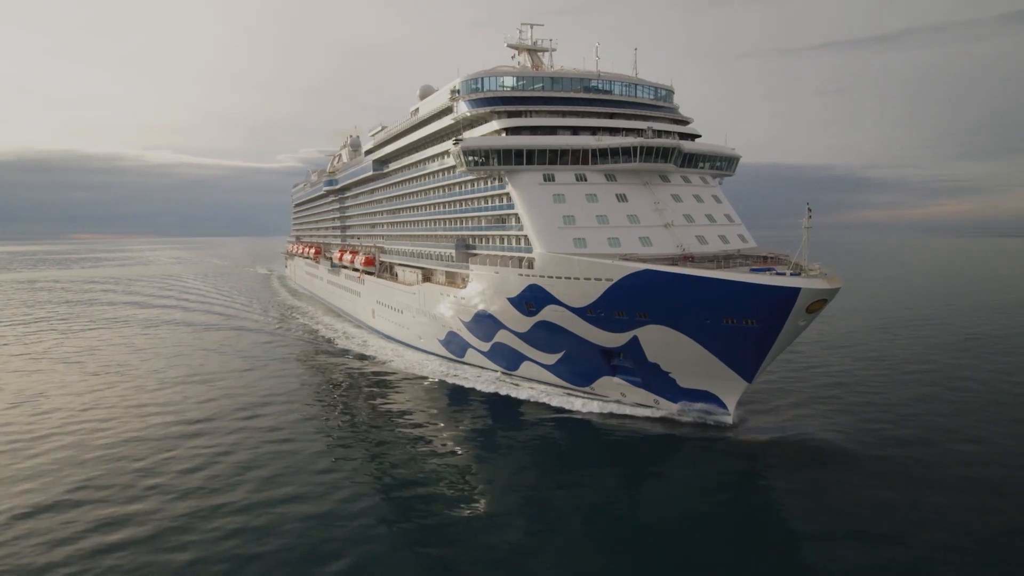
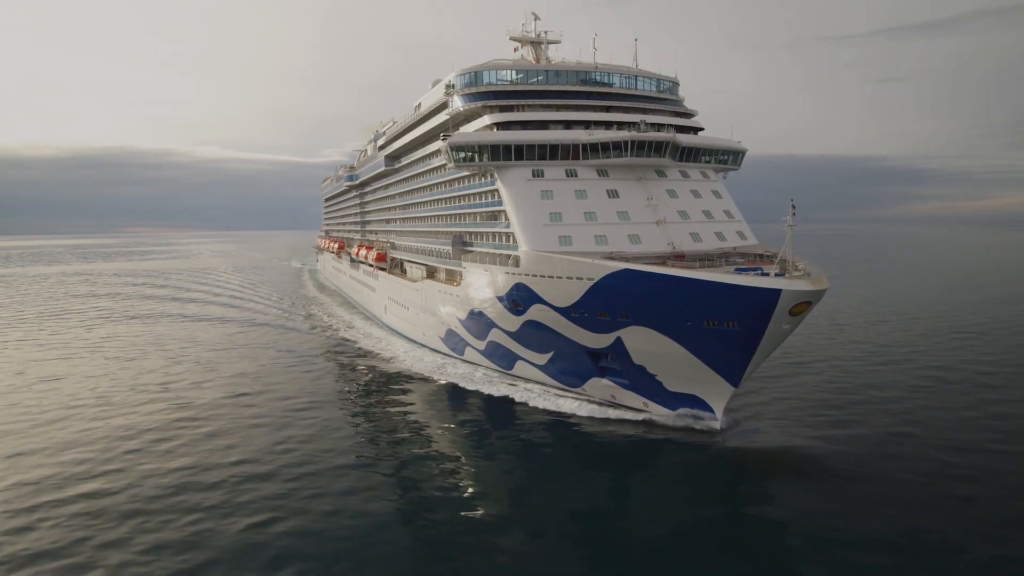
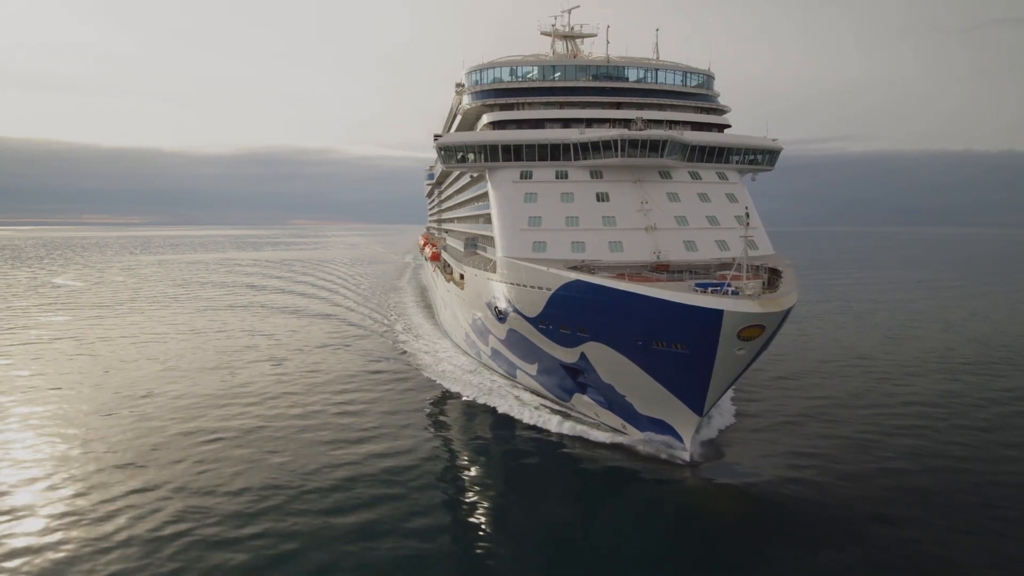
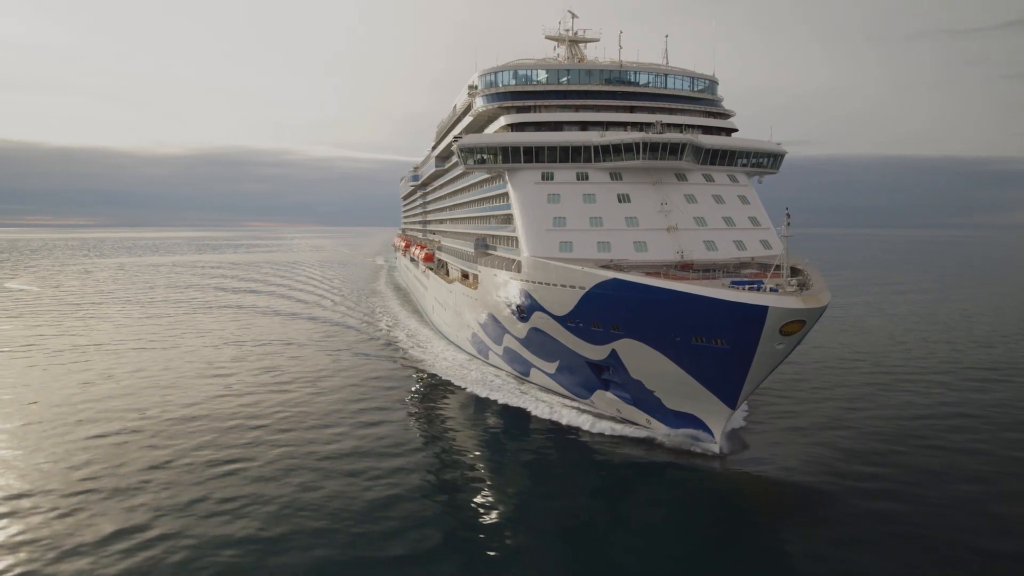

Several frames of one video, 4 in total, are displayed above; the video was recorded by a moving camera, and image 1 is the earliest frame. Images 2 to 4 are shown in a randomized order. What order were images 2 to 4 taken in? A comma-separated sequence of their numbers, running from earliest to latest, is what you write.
2, 4, 3
